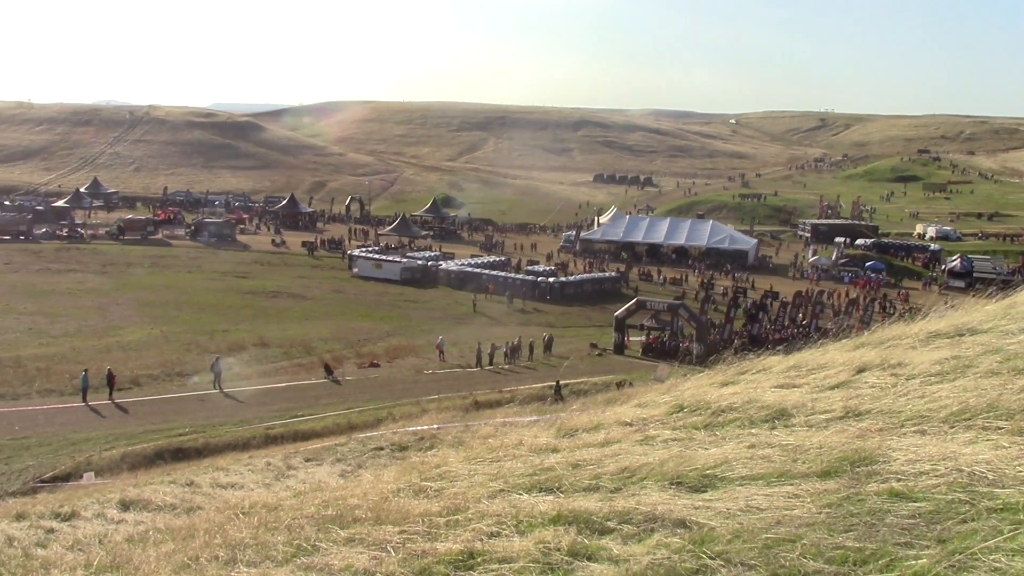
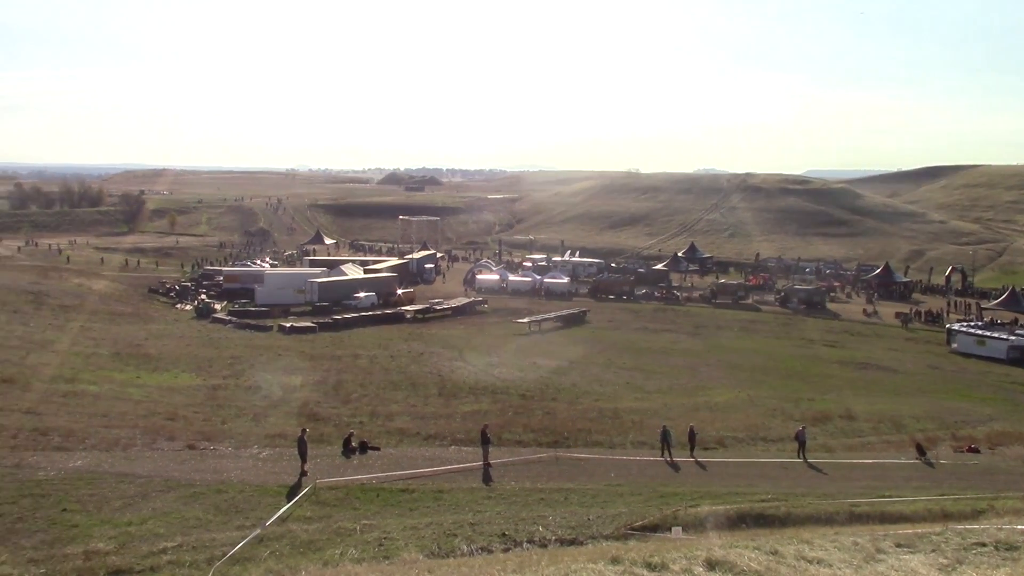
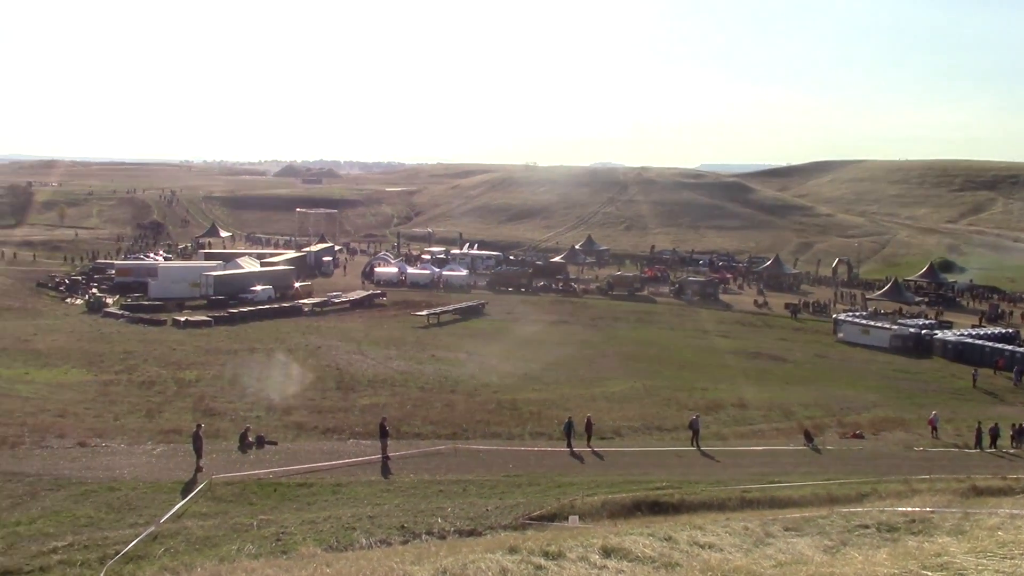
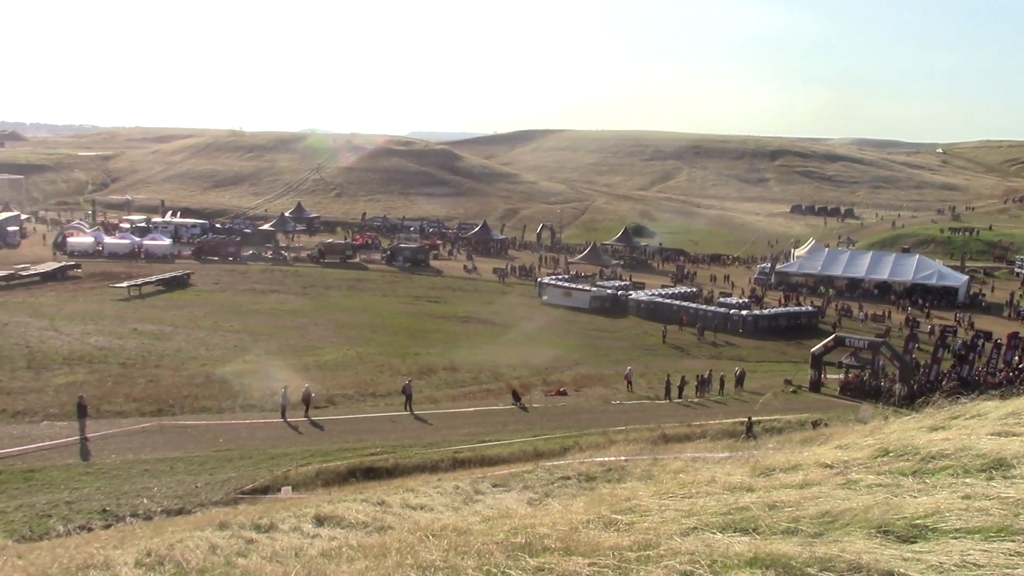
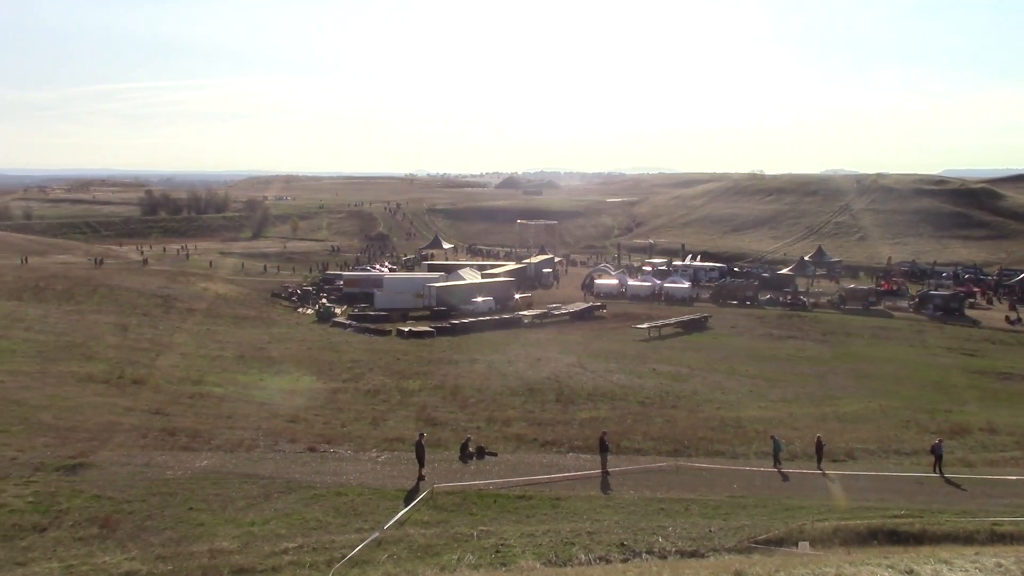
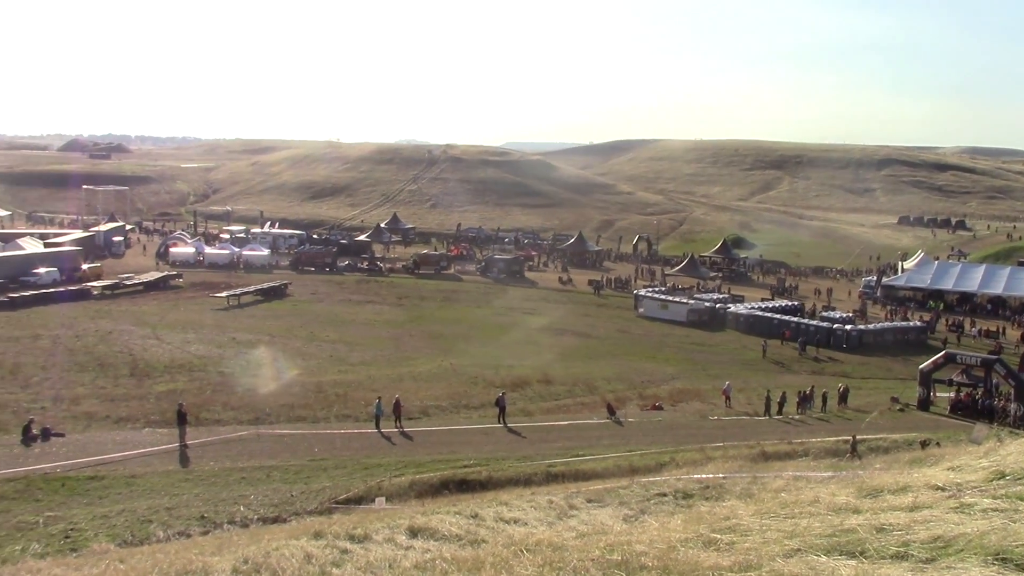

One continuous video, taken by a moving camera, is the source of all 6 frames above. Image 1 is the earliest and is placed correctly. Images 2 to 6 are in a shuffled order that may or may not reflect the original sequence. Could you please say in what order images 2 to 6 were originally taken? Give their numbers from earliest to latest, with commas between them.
4, 6, 3, 2, 5
